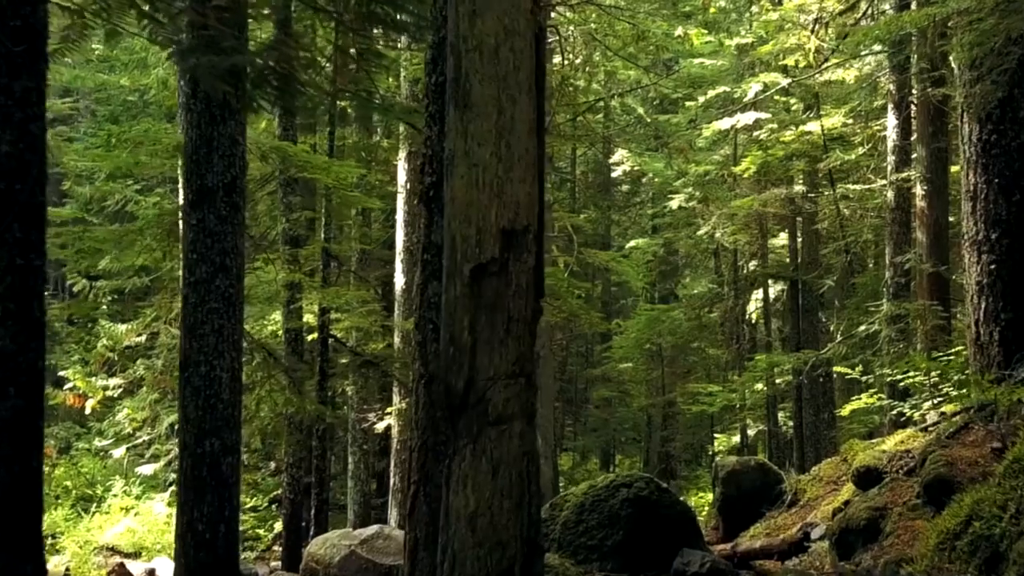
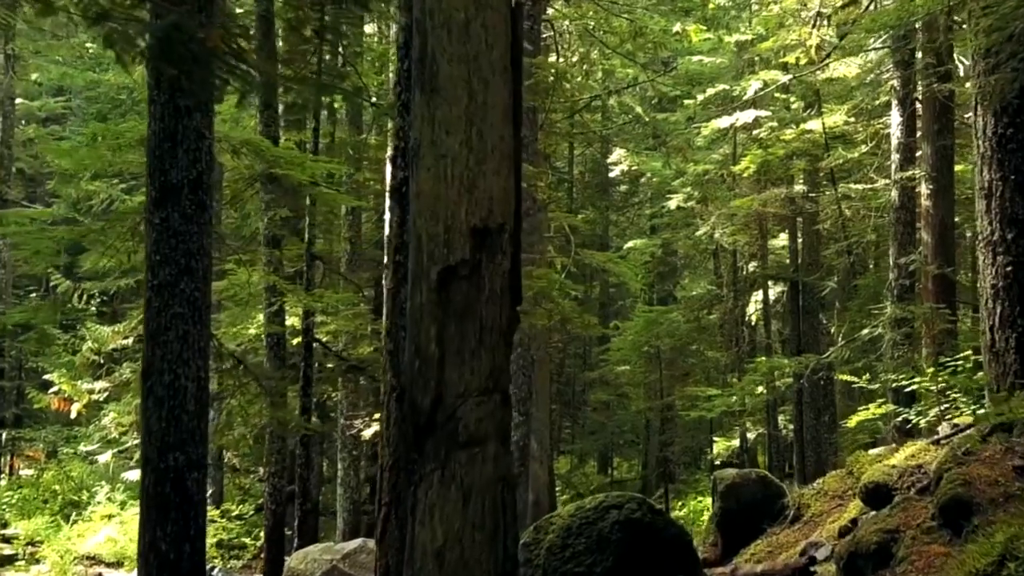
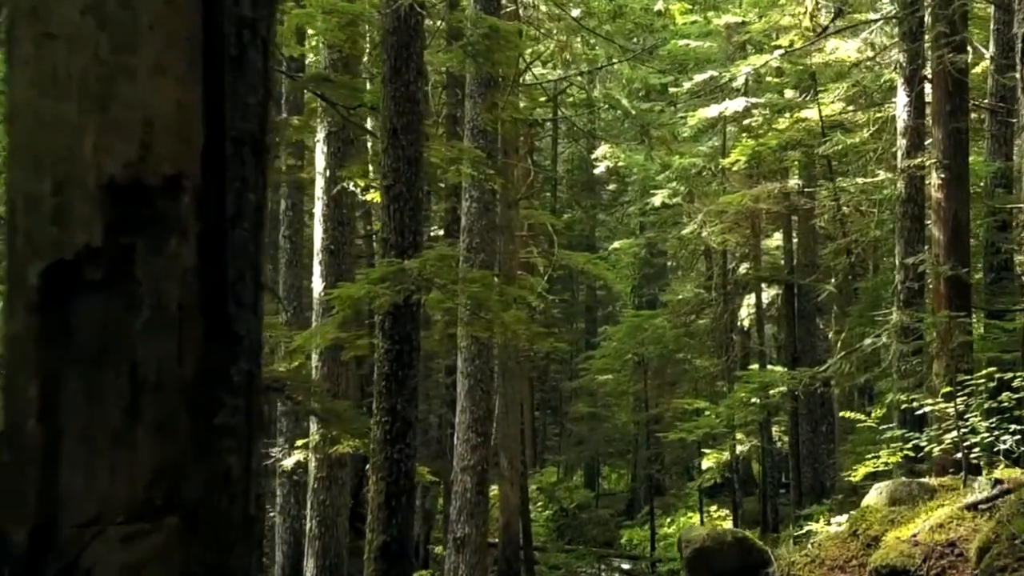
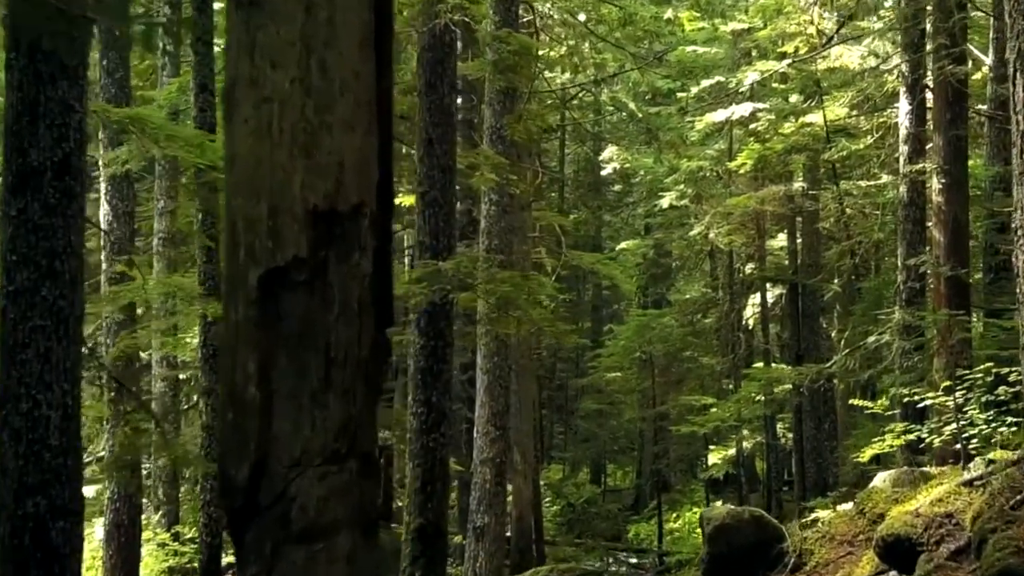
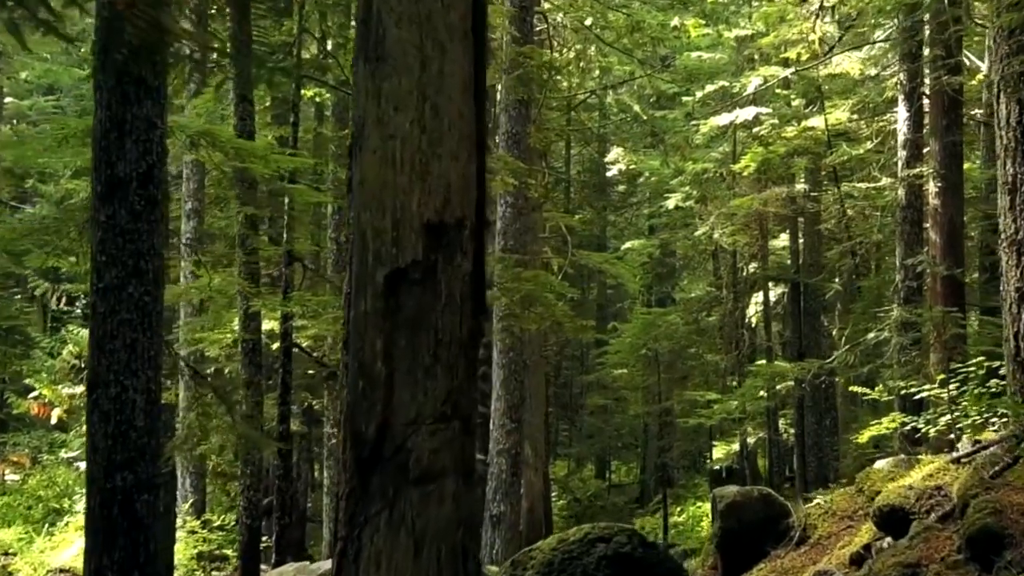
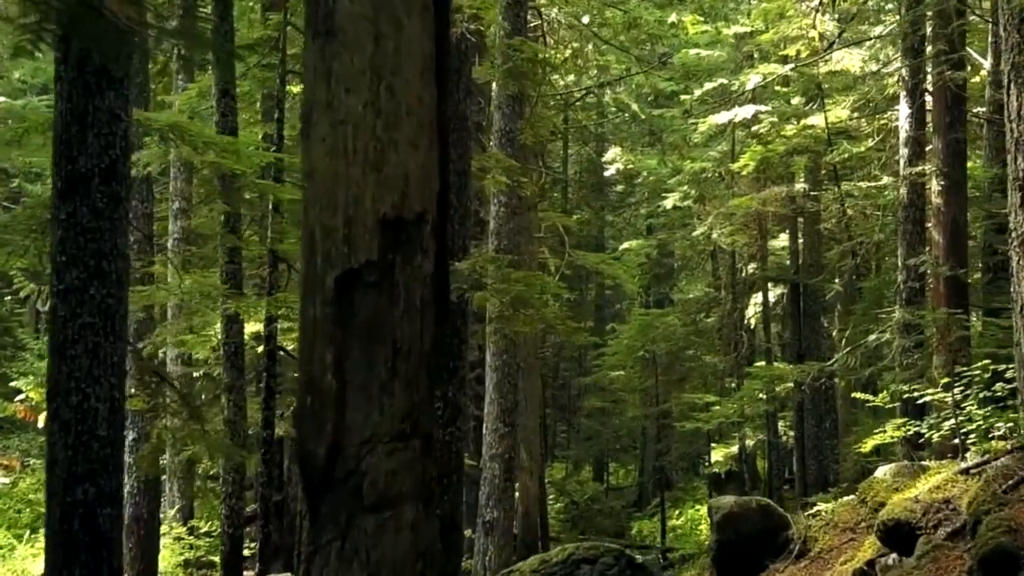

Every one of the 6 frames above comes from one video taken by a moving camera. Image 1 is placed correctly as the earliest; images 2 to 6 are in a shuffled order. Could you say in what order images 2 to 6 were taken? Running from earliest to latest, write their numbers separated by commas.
2, 5, 6, 4, 3
